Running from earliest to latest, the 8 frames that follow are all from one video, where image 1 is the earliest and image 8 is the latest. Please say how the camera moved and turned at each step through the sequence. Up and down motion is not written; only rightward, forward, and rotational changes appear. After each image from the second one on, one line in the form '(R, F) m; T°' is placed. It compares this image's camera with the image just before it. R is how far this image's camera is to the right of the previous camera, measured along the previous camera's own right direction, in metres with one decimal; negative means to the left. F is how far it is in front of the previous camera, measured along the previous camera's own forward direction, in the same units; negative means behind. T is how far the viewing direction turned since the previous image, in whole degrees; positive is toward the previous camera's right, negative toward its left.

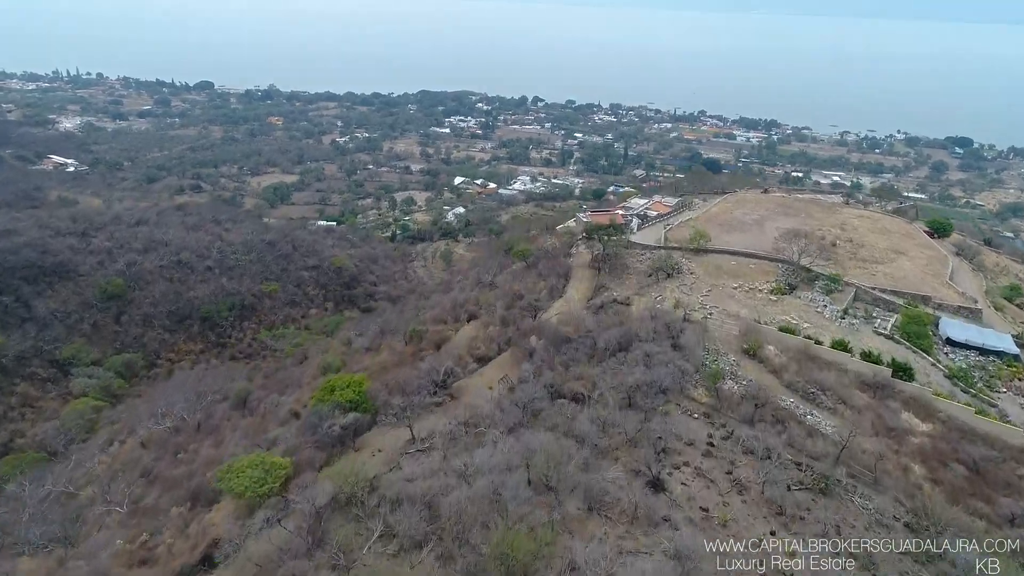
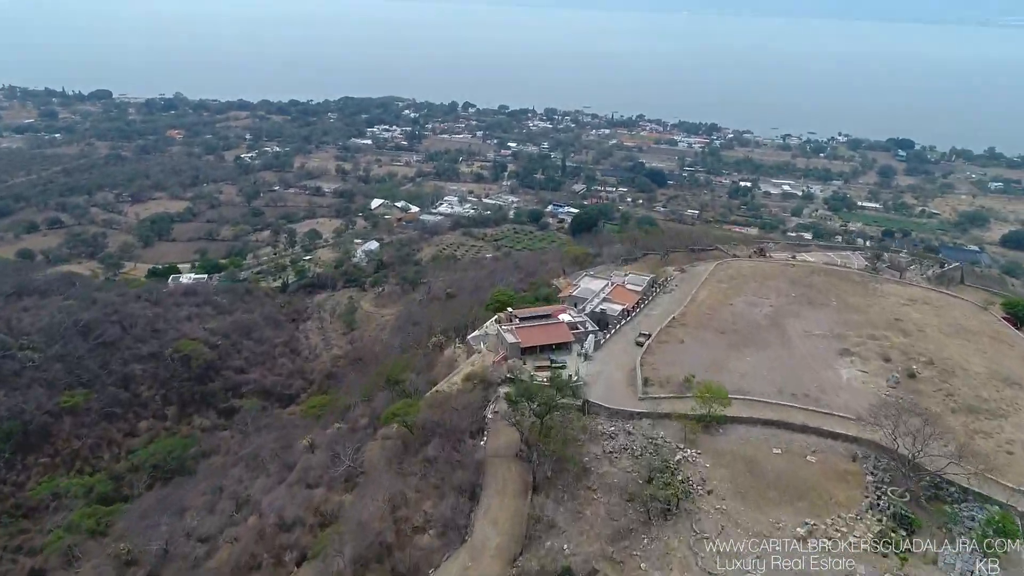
(+1.0, +7.4) m; +5°
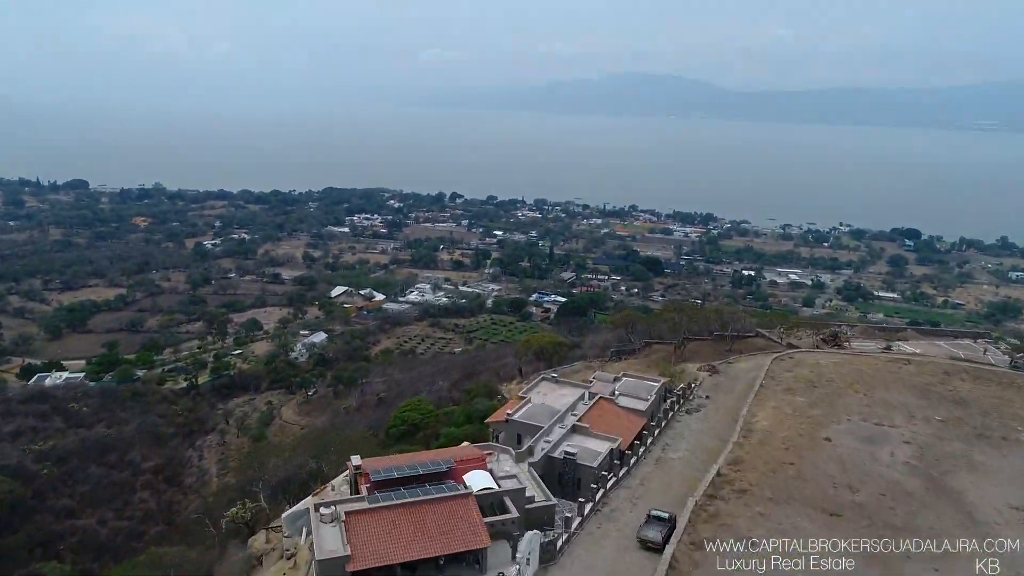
(+1.1, +6.8) m; 0°
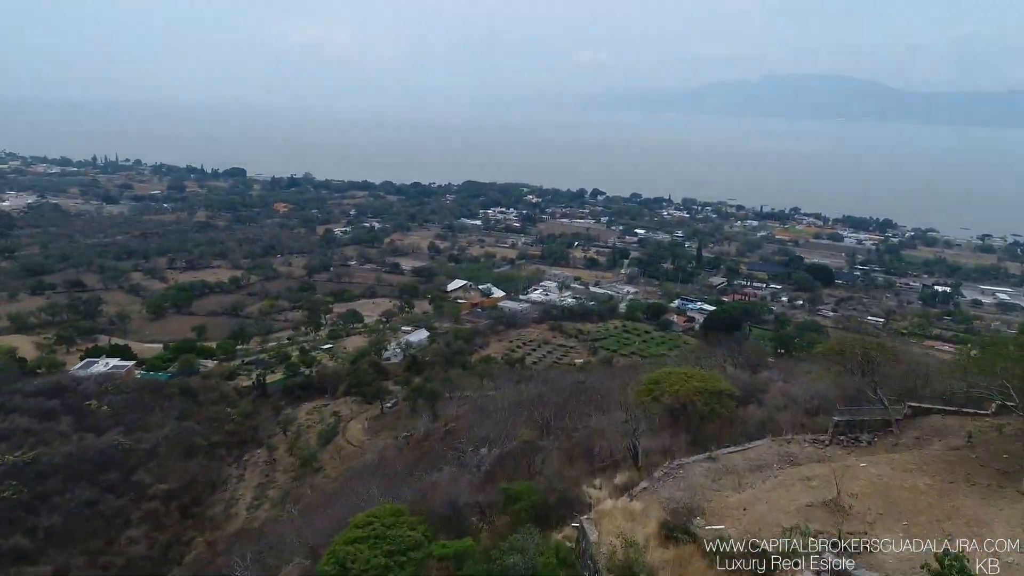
(+0.2, +6.2) m; -11°
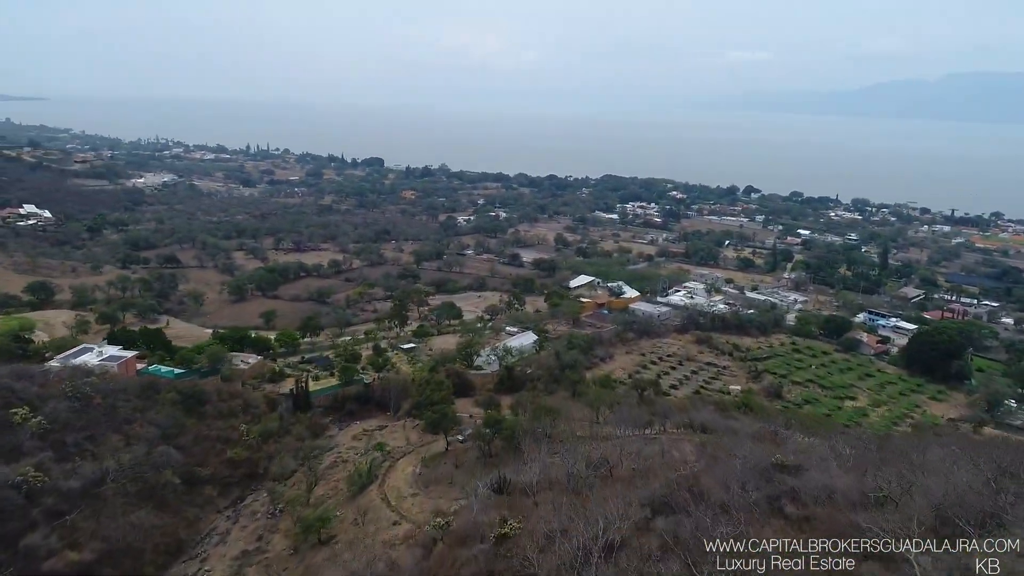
(+0.1, +7.2) m; -11°
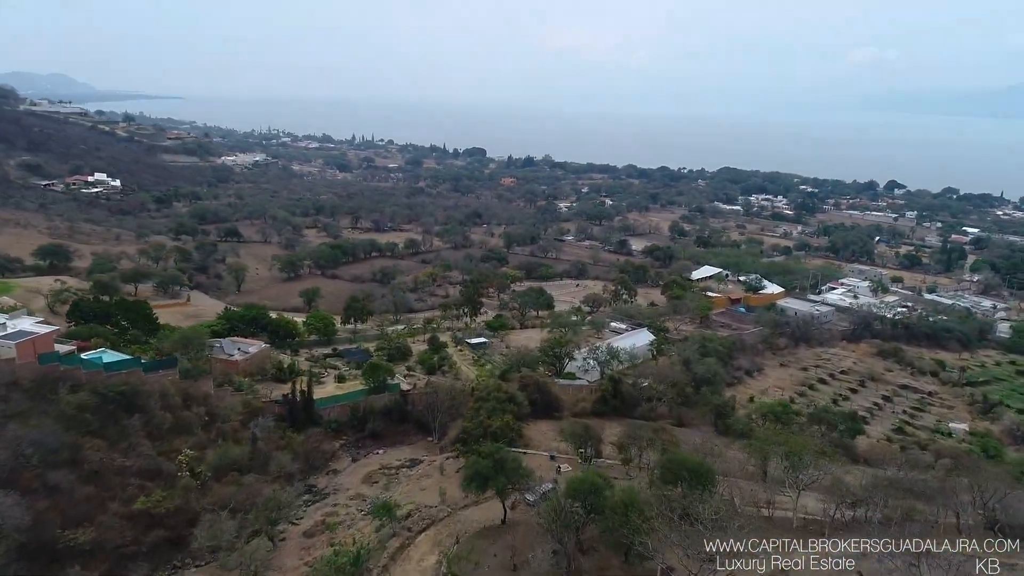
(-0.2, +6.6) m; -8°
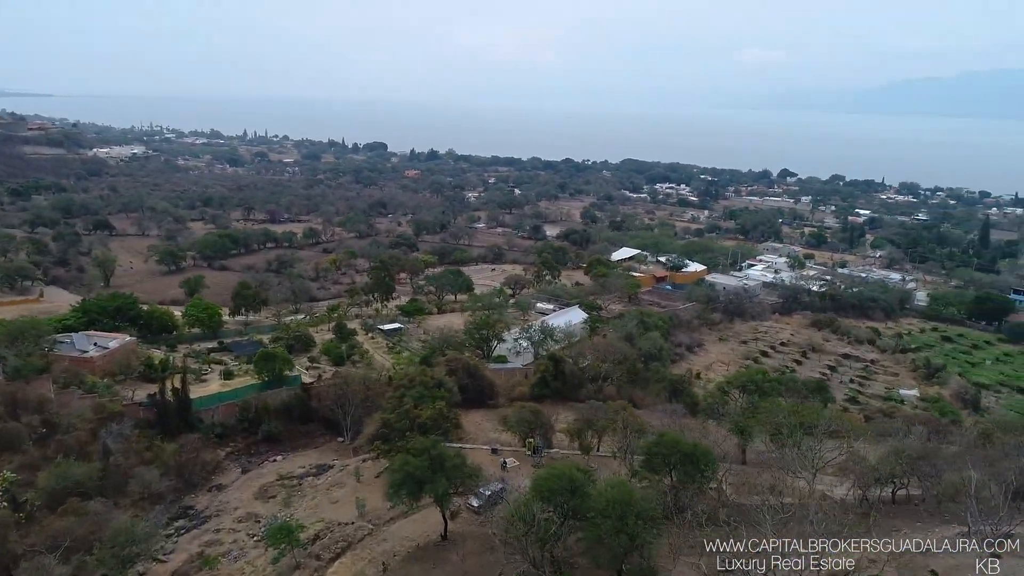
(-0.3, +1.9) m; +8°
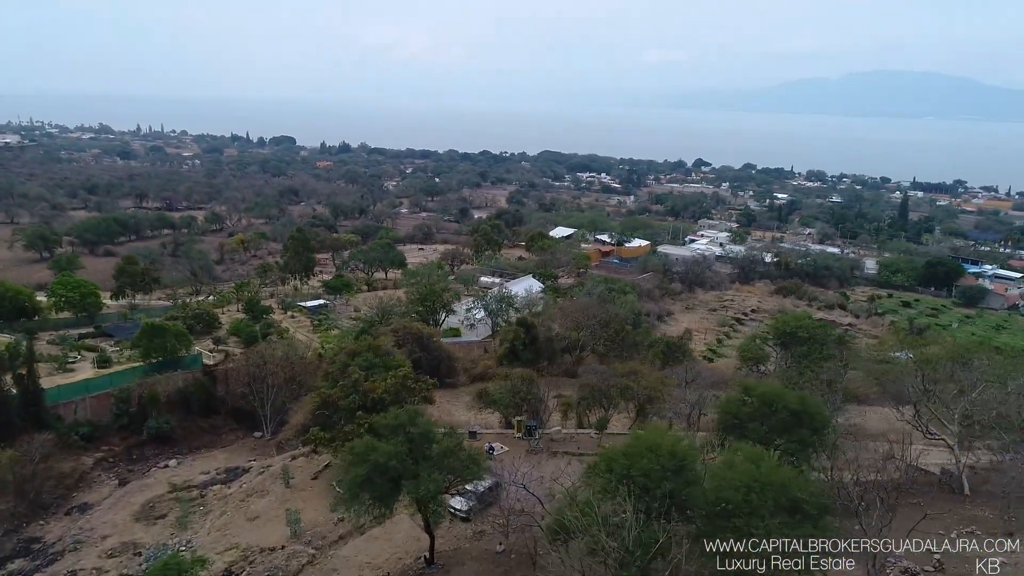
(-0.6, +2.2) m; +7°
